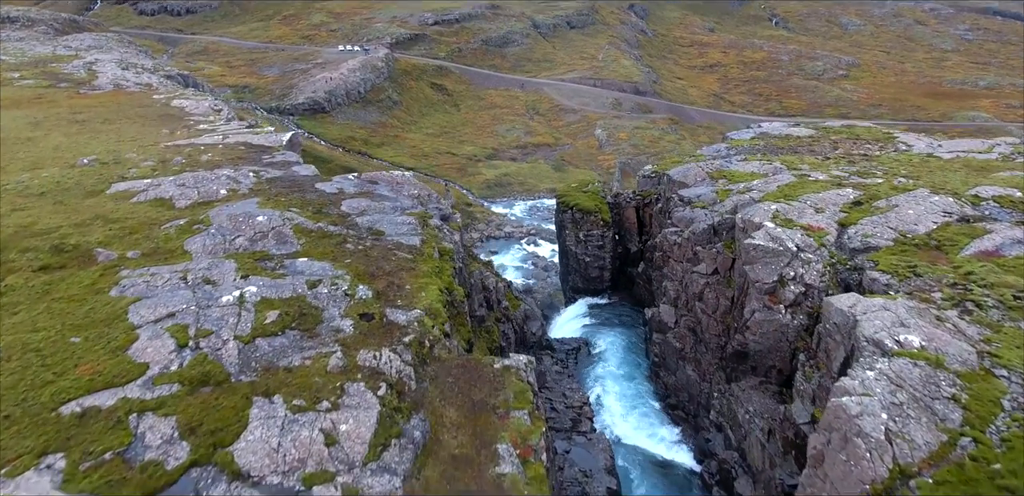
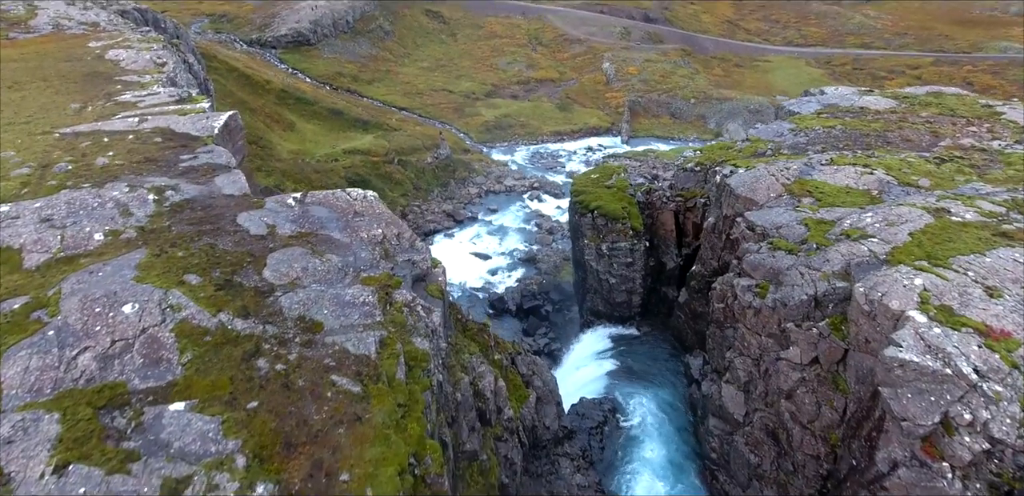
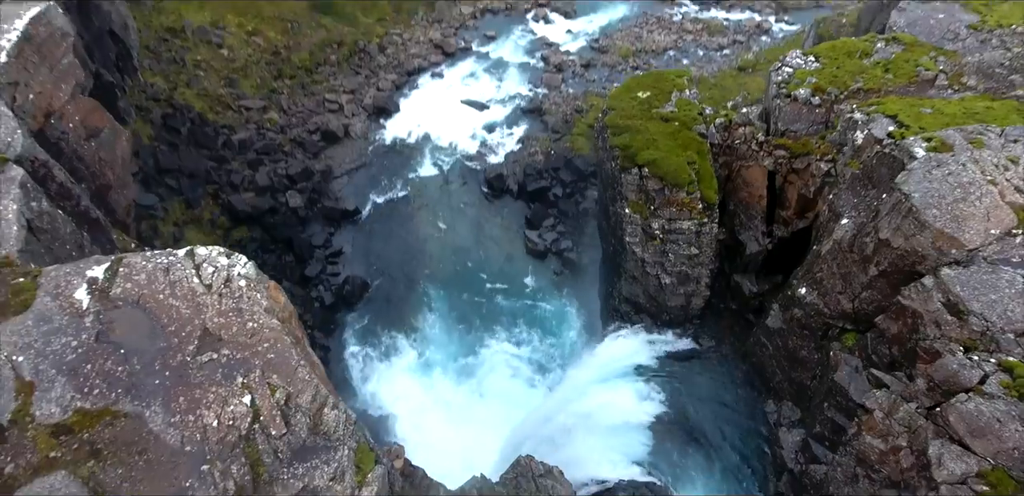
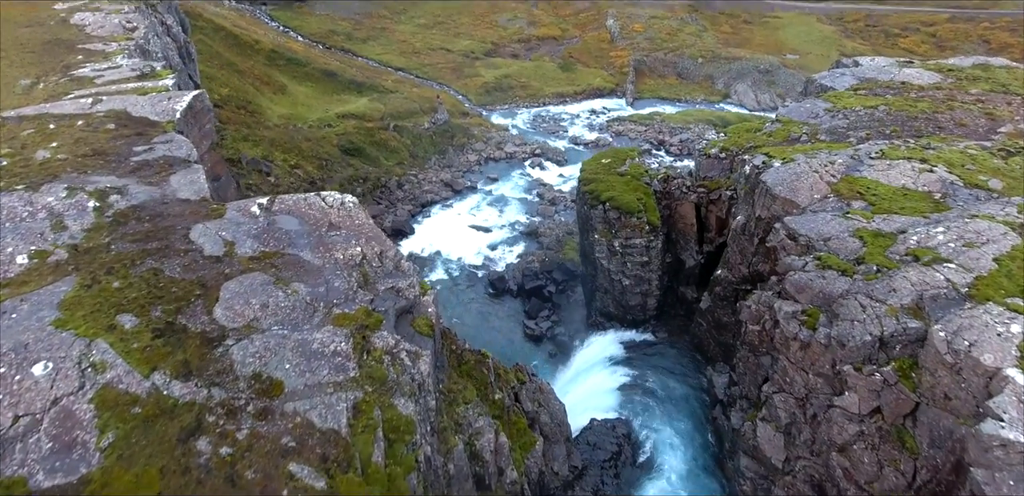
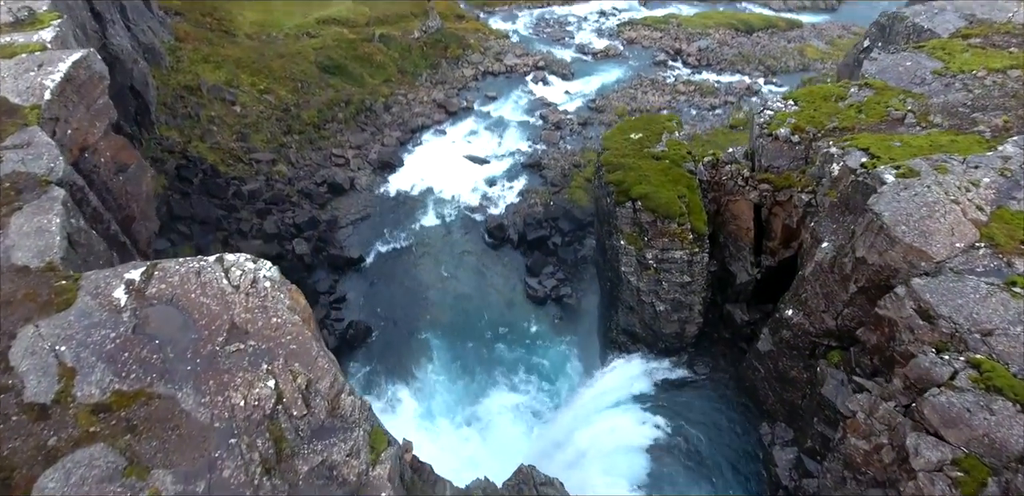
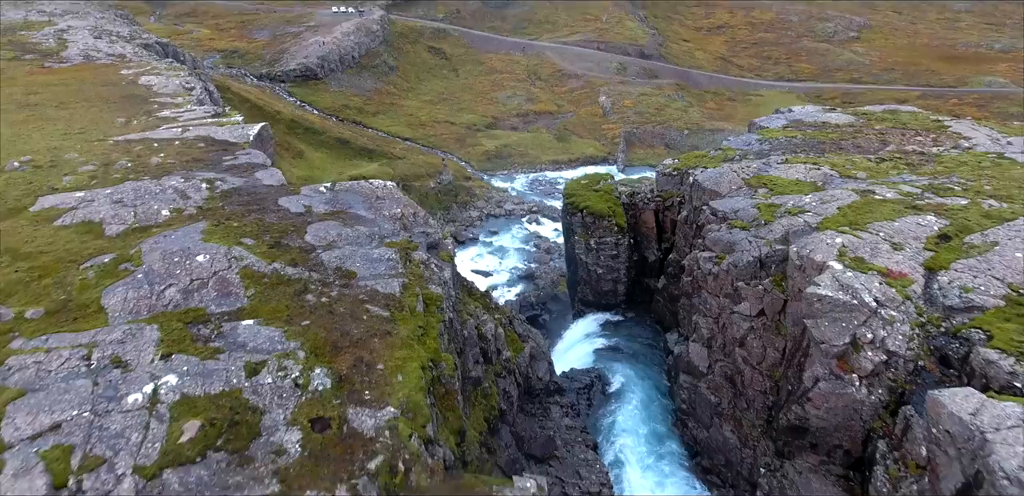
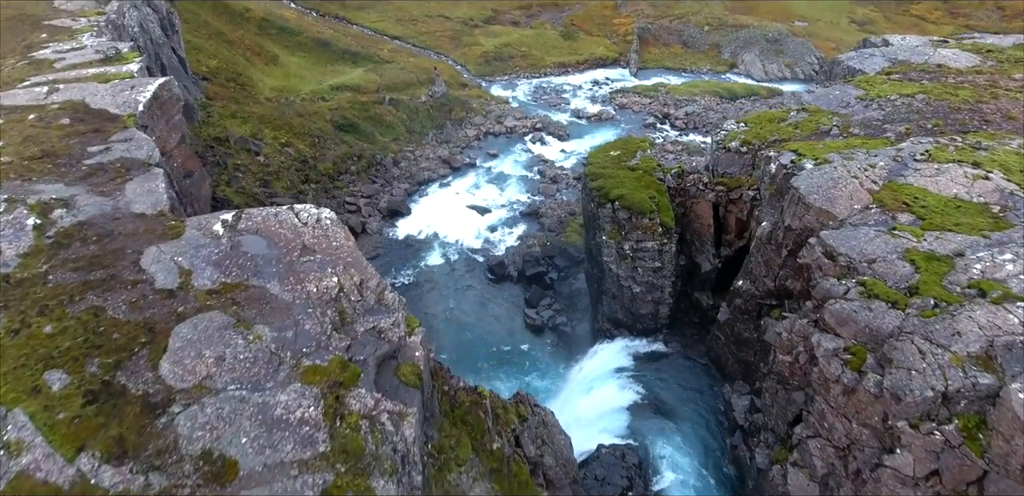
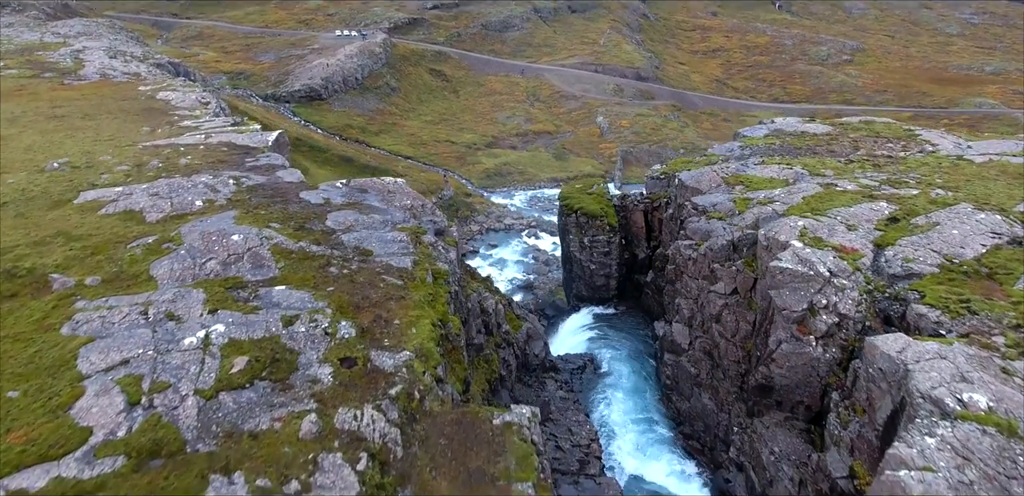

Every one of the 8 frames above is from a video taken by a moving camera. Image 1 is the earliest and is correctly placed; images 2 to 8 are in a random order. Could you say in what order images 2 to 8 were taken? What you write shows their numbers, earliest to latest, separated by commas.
8, 6, 2, 4, 7, 5, 3
